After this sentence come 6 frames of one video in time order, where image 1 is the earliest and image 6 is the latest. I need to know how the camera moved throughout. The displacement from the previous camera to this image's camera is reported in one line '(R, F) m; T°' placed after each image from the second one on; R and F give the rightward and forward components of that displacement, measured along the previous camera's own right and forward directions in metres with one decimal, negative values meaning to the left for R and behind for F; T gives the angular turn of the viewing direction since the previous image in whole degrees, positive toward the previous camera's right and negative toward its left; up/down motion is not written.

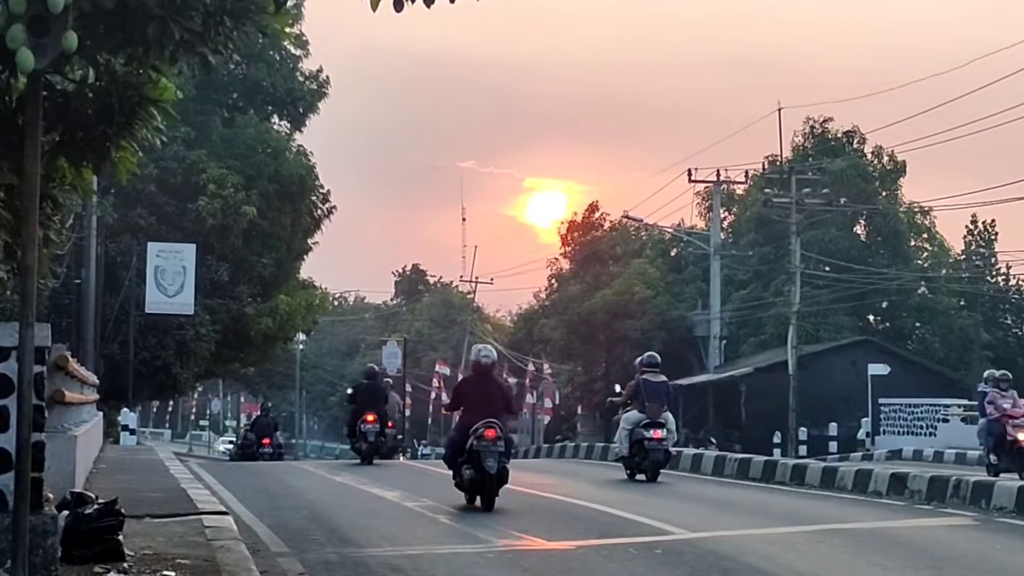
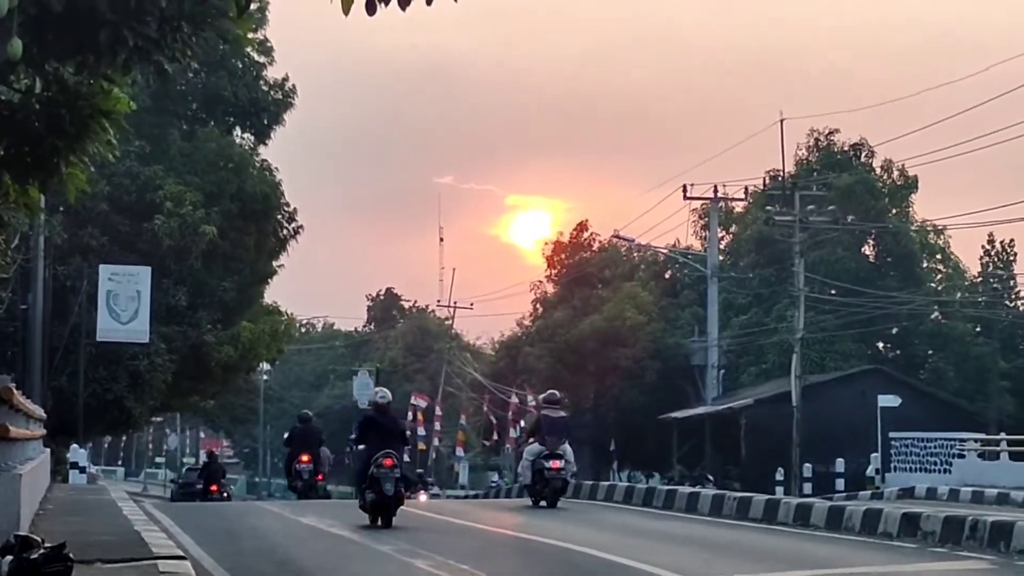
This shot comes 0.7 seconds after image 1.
(+0.1, +1.2) m; 0°
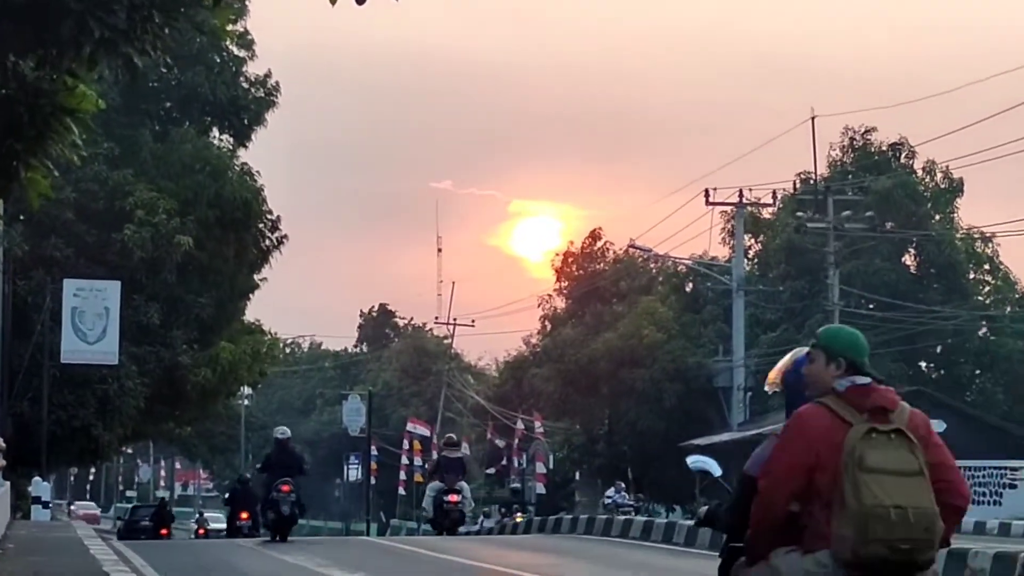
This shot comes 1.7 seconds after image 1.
(+0.1, +1.4) m; 0°
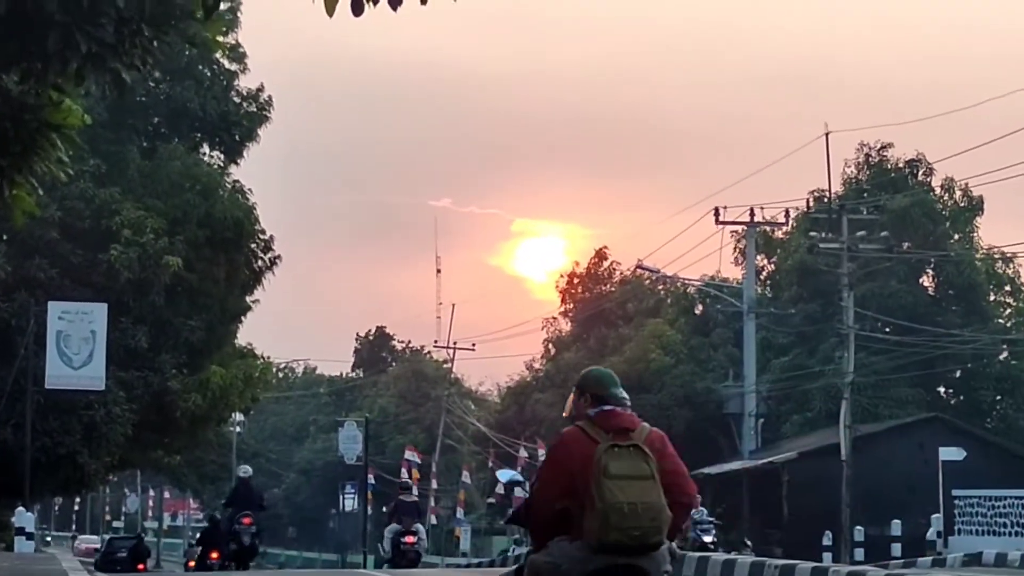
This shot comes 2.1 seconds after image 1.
(0.0, +0.5) m; 0°
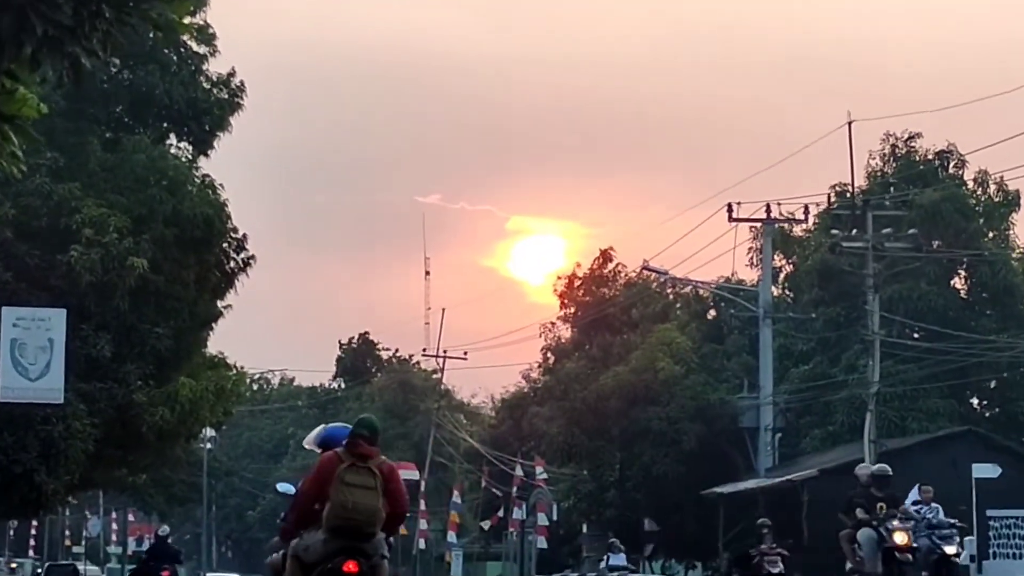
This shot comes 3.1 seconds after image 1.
(0.0, +1.1) m; 0°
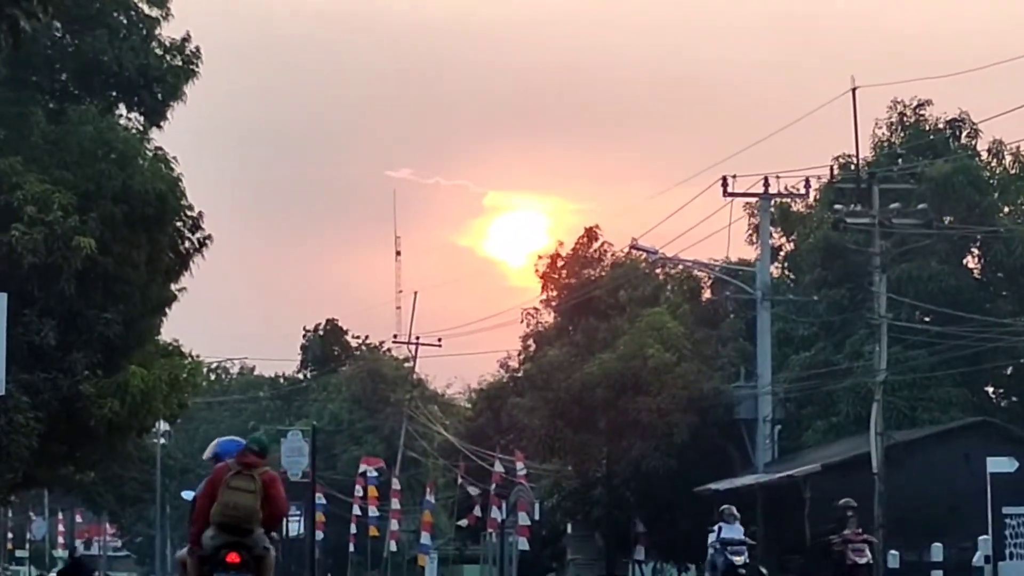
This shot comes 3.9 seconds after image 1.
(+0.1, +0.9) m; 0°
